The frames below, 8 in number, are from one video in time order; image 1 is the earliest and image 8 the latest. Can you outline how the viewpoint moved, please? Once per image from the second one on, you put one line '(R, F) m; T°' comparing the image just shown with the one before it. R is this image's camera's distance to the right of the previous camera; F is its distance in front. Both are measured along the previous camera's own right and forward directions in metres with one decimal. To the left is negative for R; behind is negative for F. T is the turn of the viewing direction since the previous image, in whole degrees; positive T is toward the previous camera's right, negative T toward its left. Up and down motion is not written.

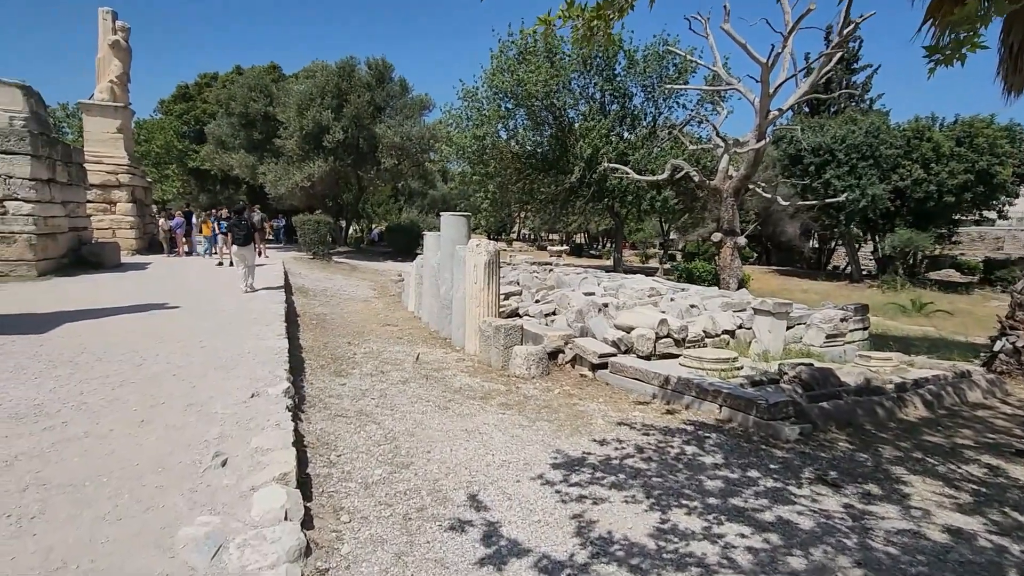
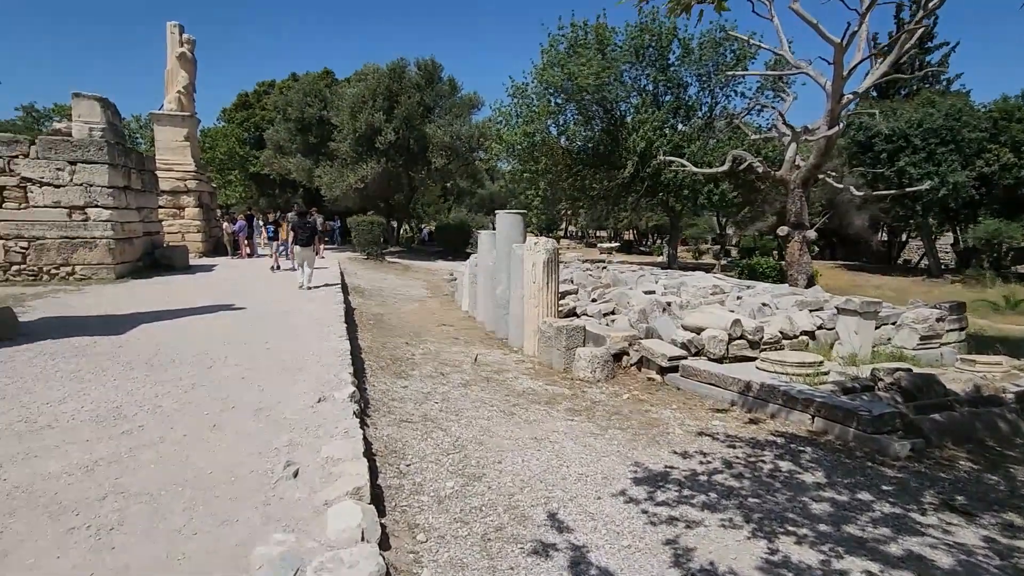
(-0.2, +0.2) m; -5°
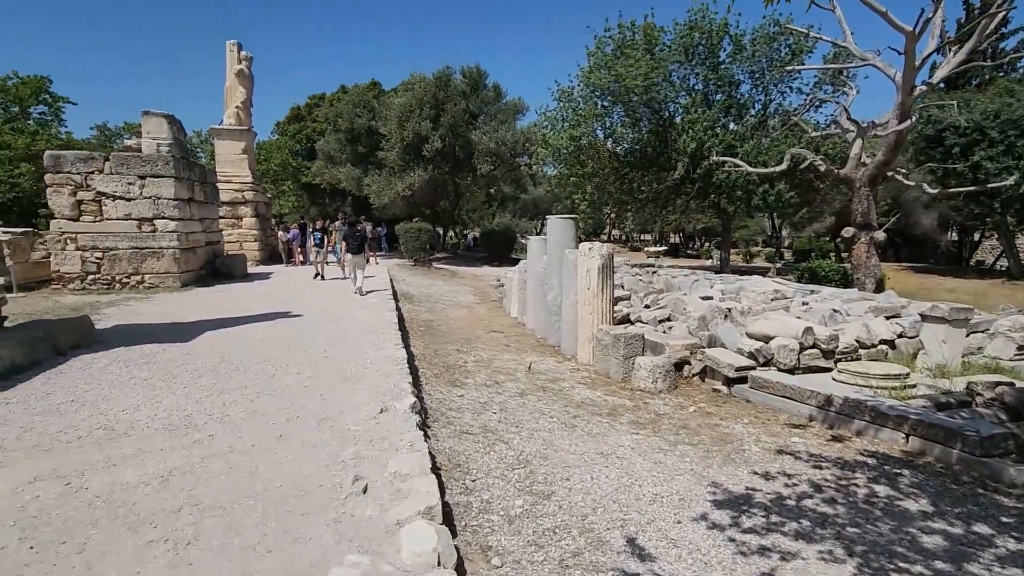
(-0.2, +0.1) m; -5°
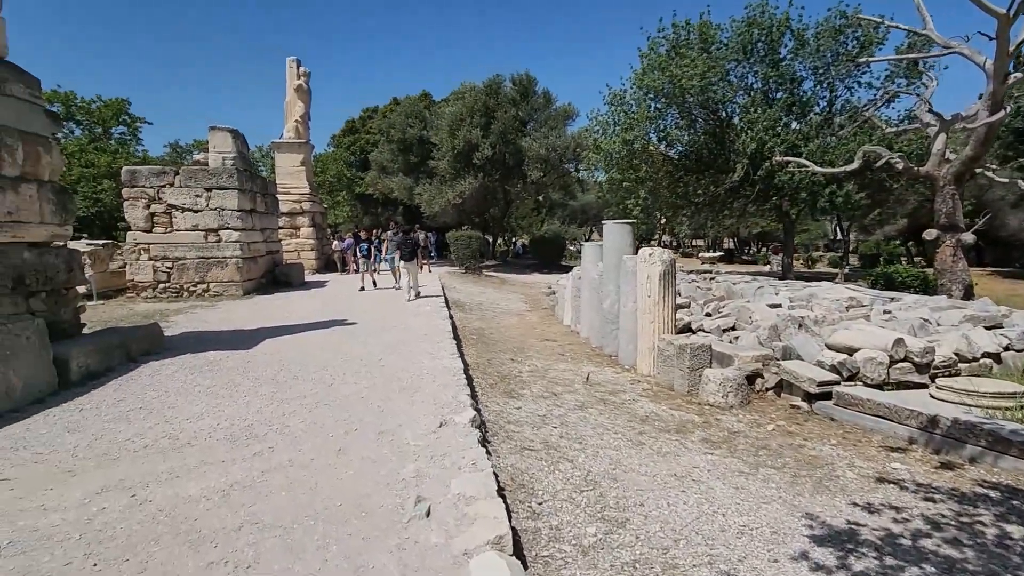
(-0.1, +0.2) m; -5°
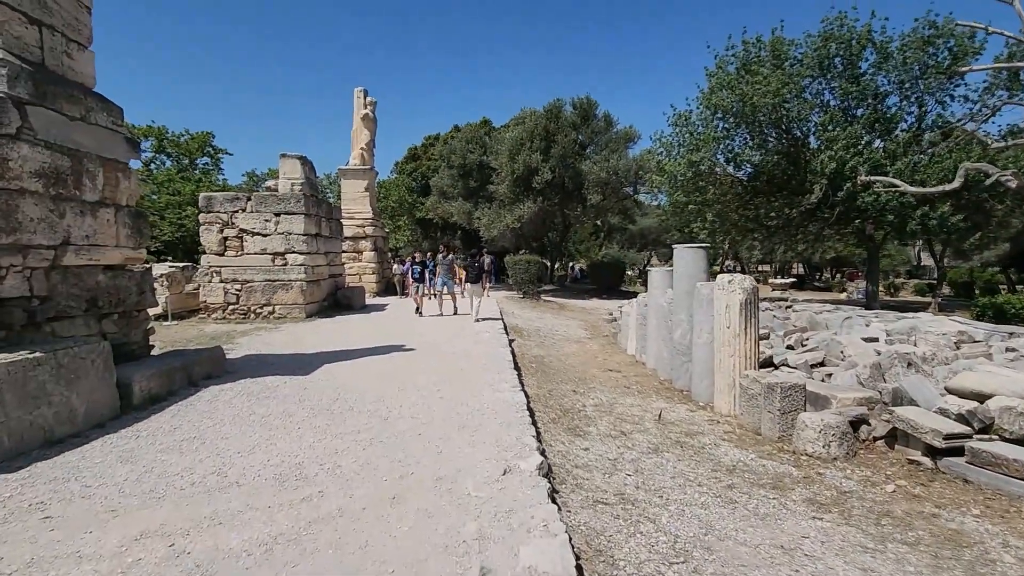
(-0.1, +0.4) m; -6°
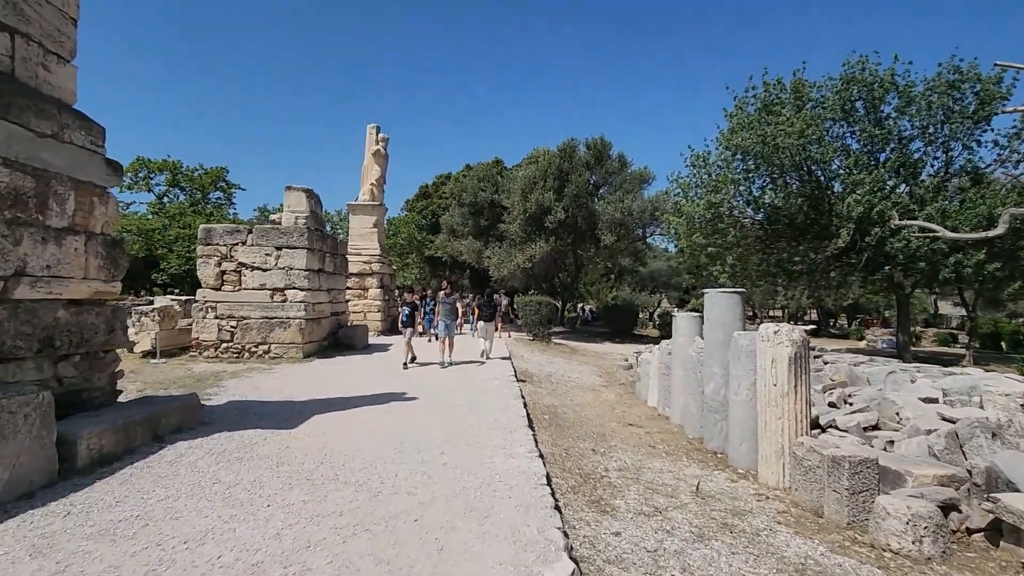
(-0.1, +0.7) m; -1°
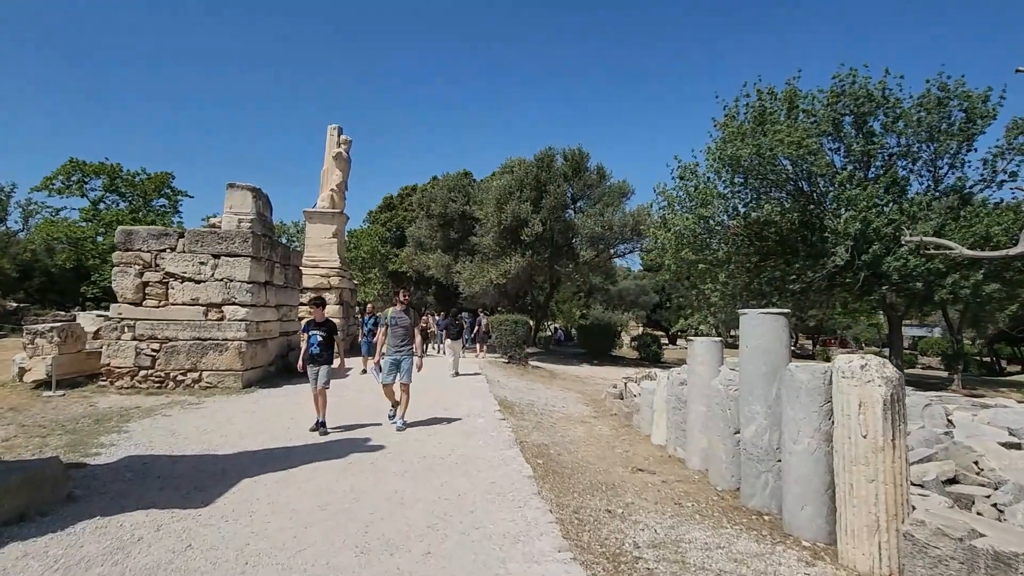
(-0.4, +1.5) m; +4°
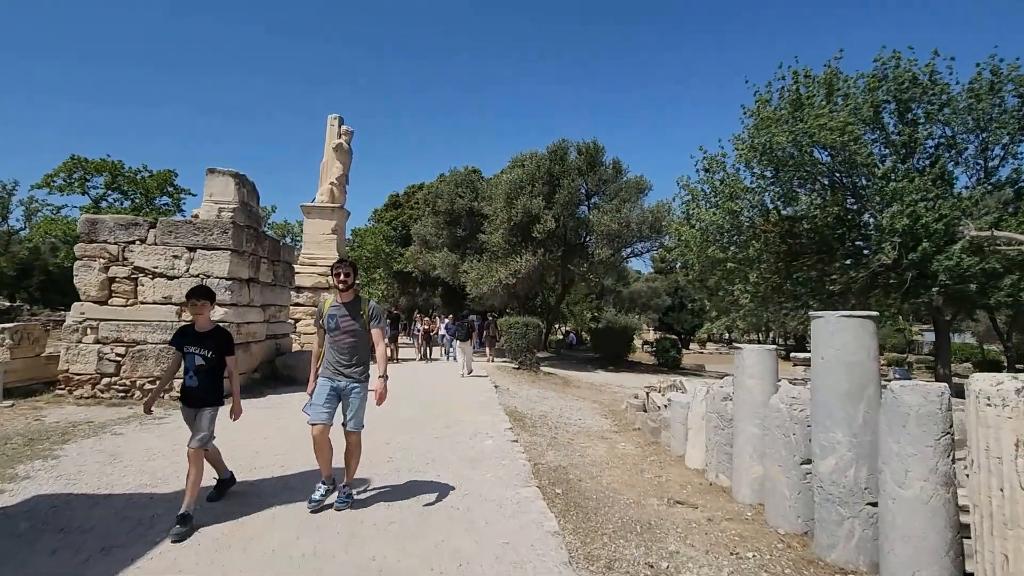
(-0.1, +1.2) m; -1°
